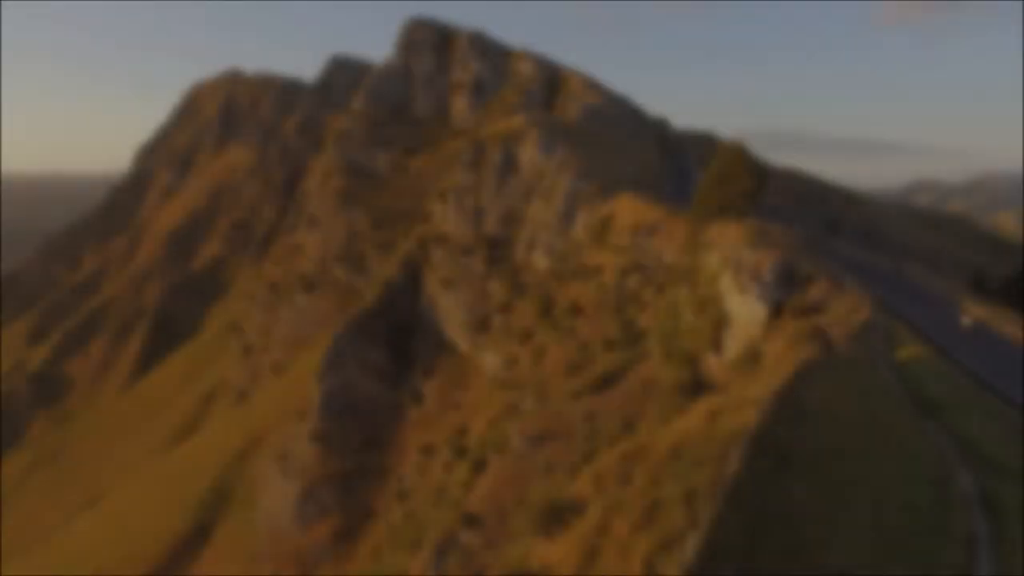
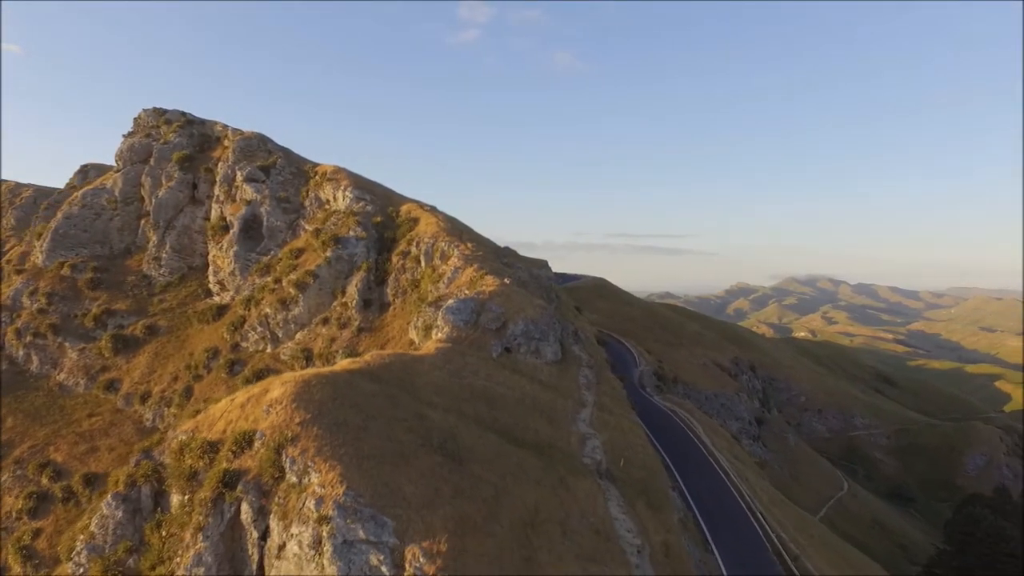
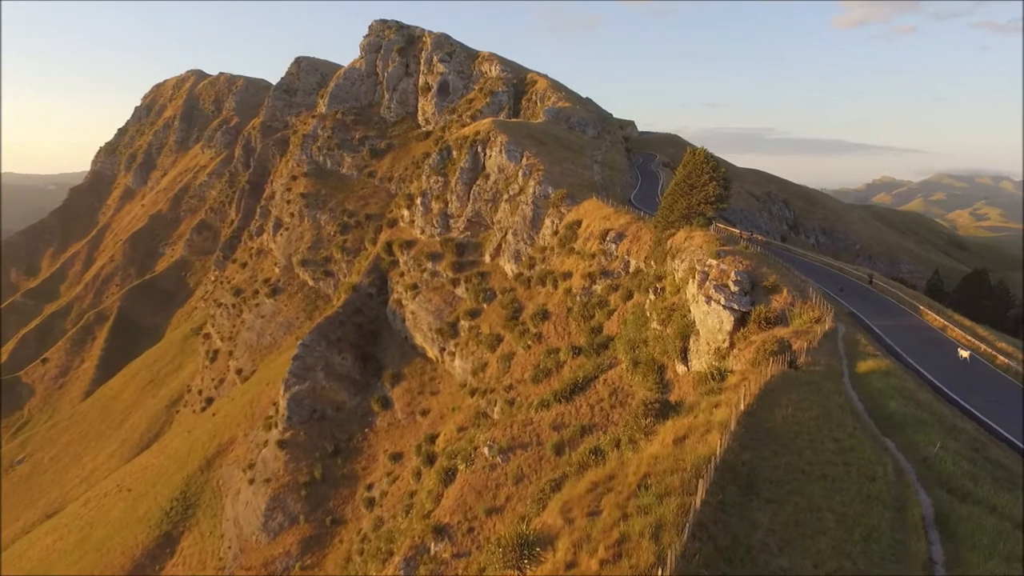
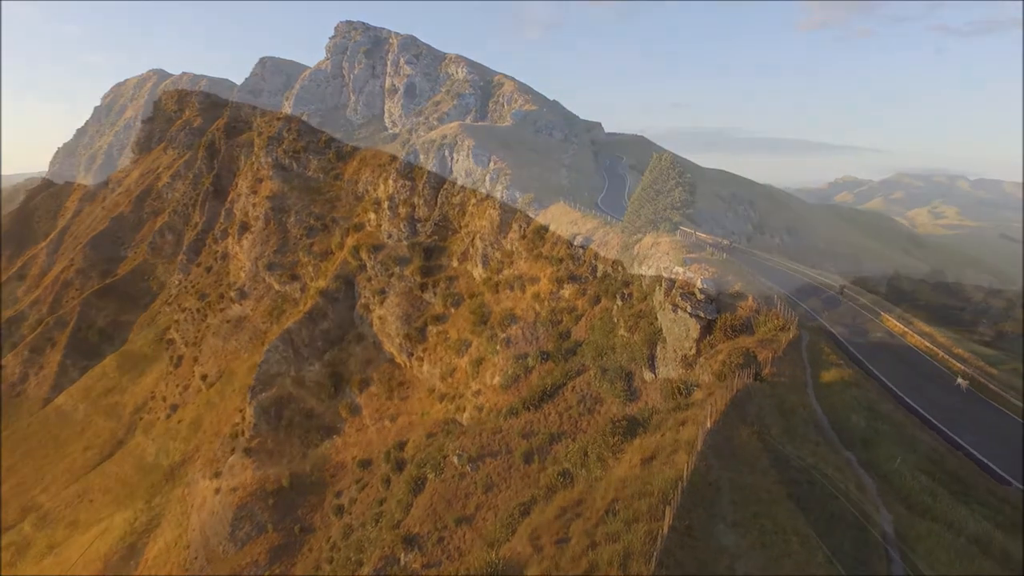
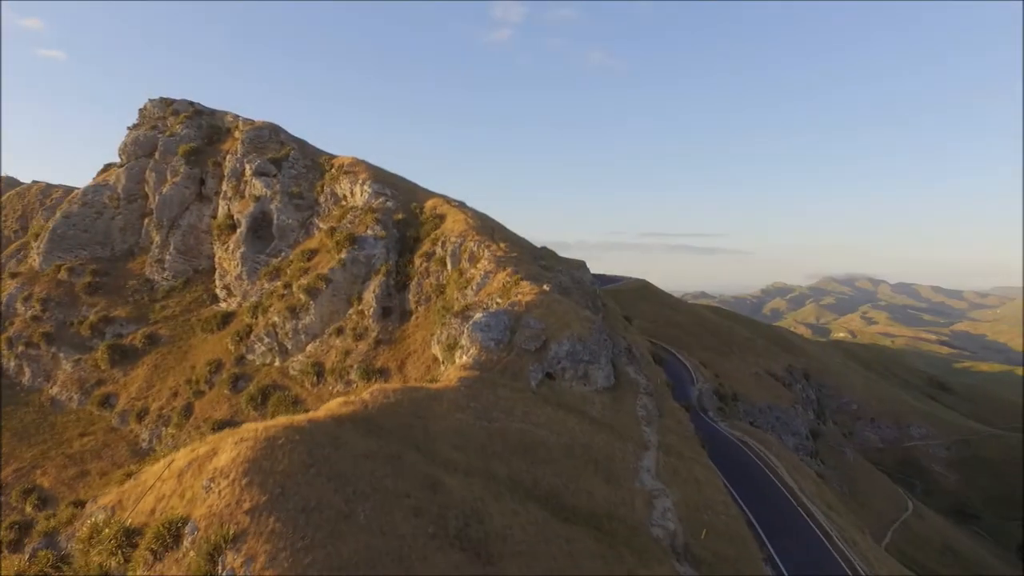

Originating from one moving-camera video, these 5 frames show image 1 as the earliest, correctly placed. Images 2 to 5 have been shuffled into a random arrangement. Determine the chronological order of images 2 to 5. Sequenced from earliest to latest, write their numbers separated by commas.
3, 4, 5, 2
